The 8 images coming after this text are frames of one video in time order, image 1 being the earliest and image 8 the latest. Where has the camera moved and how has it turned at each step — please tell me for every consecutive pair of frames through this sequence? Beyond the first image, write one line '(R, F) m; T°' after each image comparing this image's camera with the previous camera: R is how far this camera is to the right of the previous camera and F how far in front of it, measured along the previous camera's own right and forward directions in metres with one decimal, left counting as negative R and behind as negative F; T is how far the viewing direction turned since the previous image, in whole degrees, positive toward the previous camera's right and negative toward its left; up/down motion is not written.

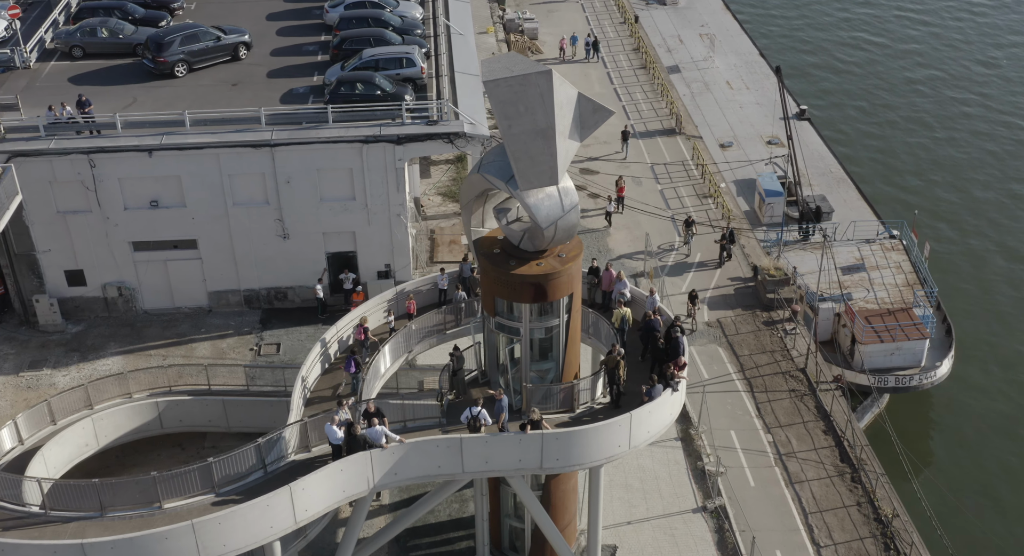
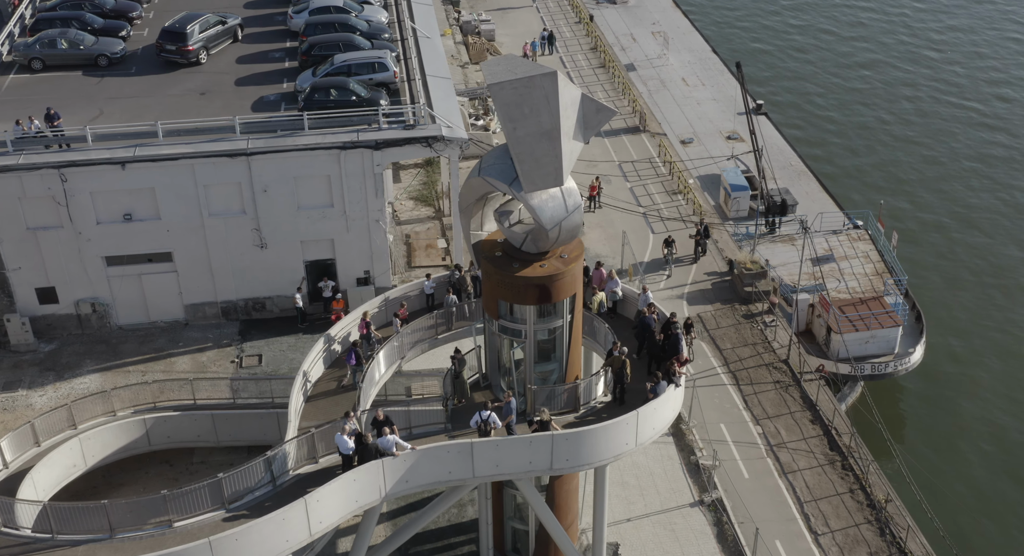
(-1.2, +0.1) m; +3°
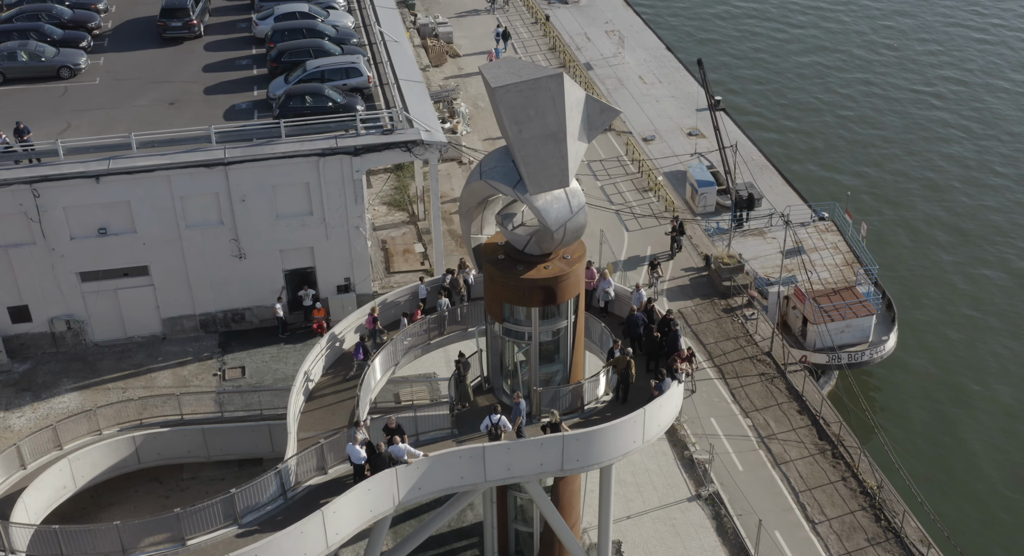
(-1.2, +0.1) m; +3°
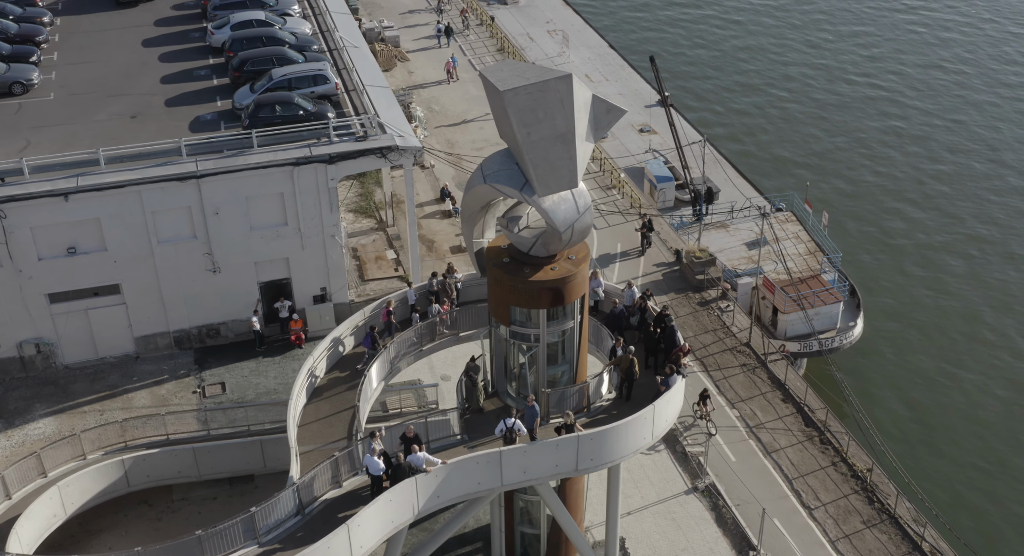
(-1.6, +0.1) m; +4°
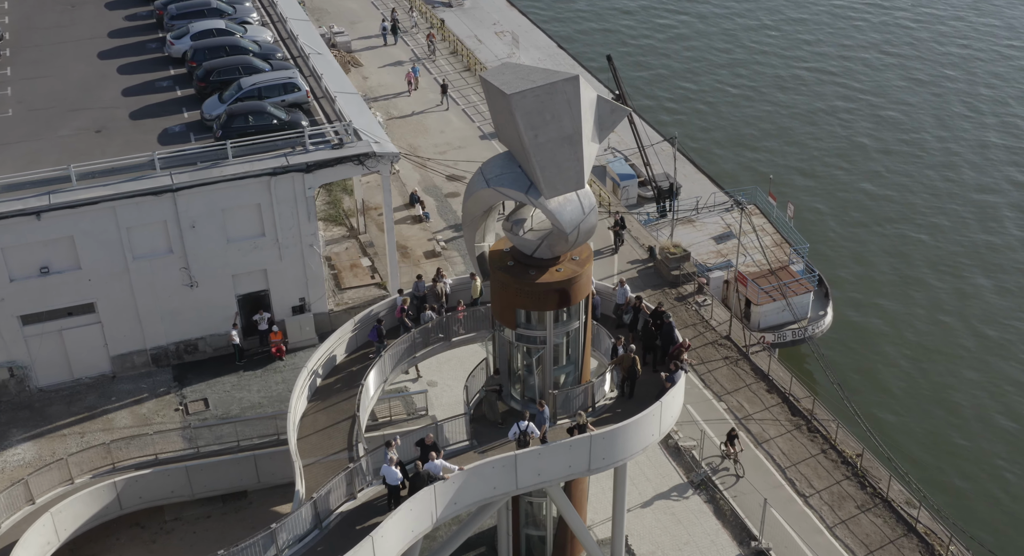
(-1.4, +0.1) m; +3°
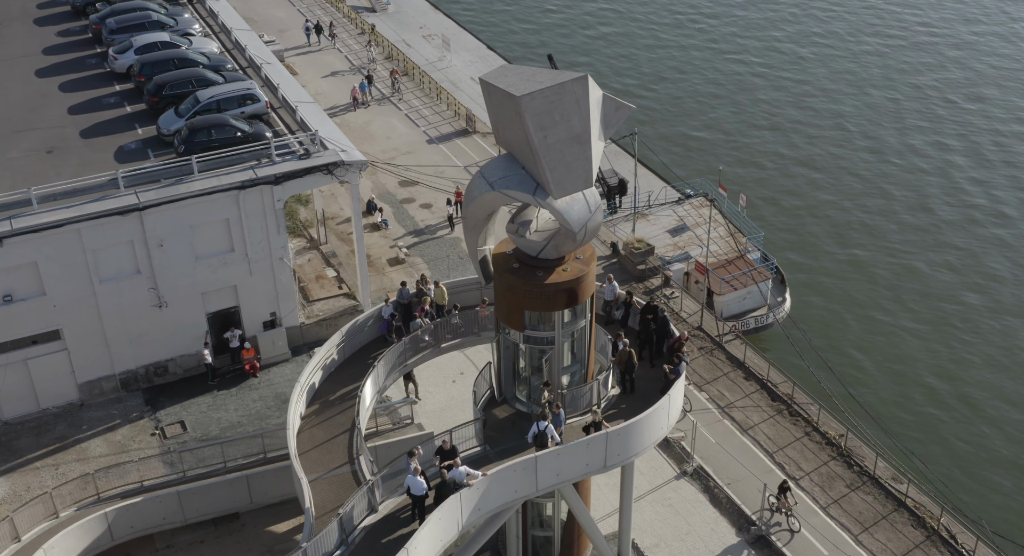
(-1.9, +0.1) m; +5°
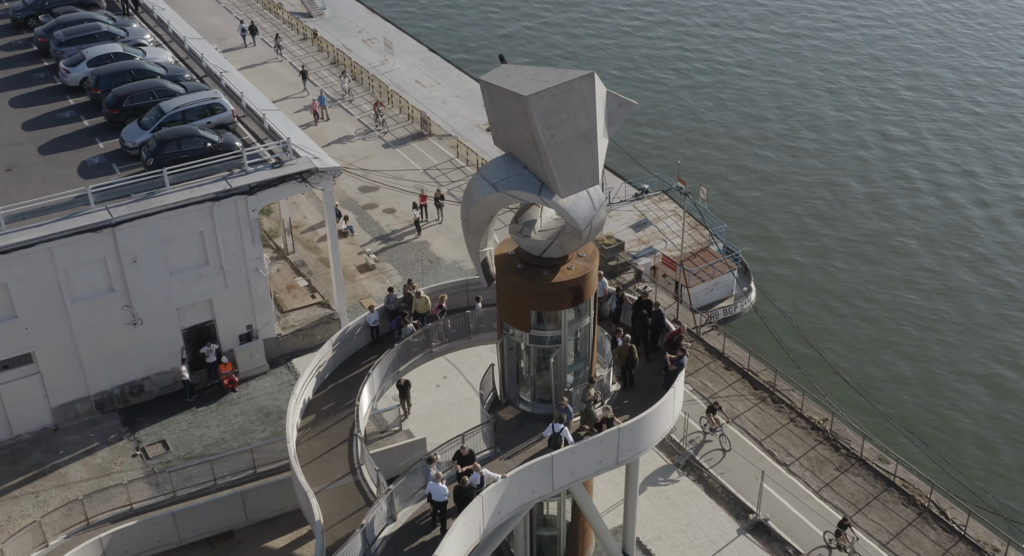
(-1.6, +0.1) m; +4°
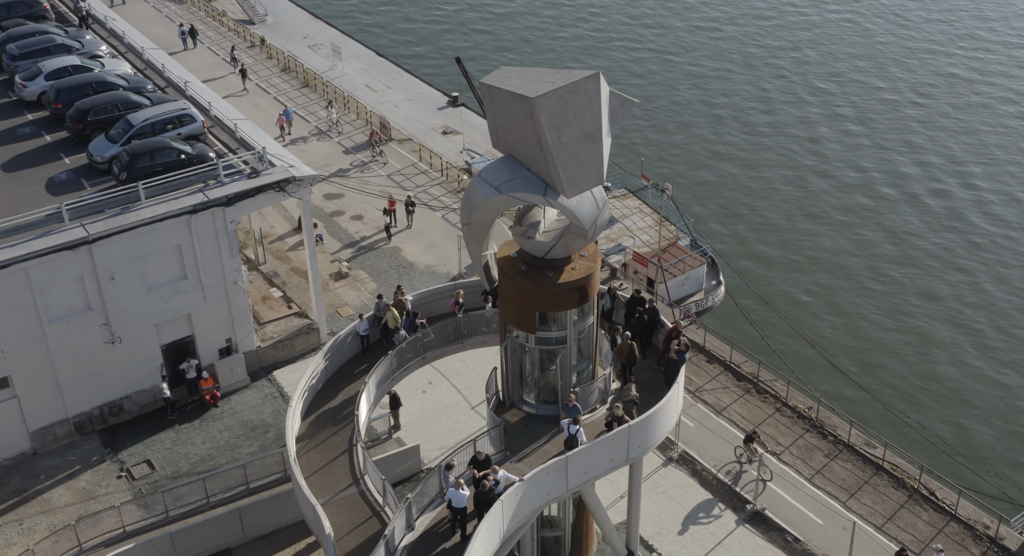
(-1.4, +0.1) m; +3°
